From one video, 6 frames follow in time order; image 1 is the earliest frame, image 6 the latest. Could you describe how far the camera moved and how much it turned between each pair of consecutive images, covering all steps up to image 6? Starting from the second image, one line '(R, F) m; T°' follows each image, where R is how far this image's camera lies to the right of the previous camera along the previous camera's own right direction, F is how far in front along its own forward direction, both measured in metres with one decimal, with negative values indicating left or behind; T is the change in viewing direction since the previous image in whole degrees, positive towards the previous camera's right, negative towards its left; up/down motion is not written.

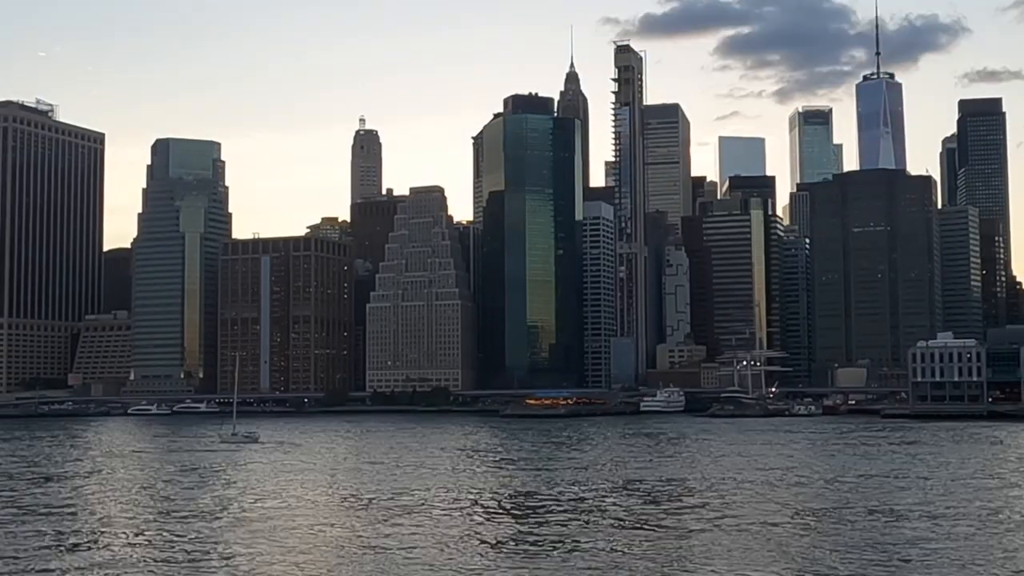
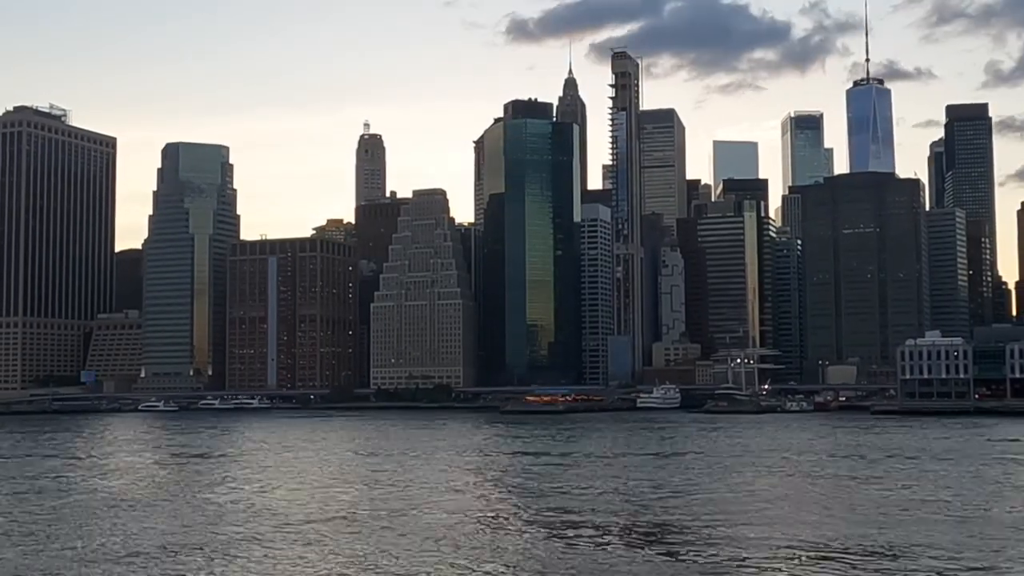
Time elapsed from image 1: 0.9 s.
(+0.1, -4.6) m; 0°
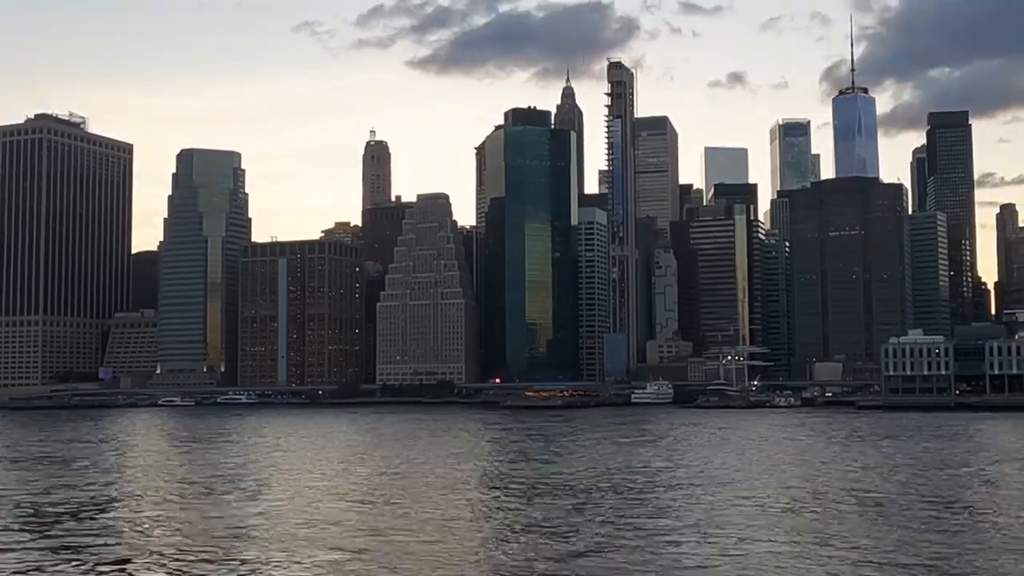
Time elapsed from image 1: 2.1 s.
(+0.3, -6.9) m; 0°
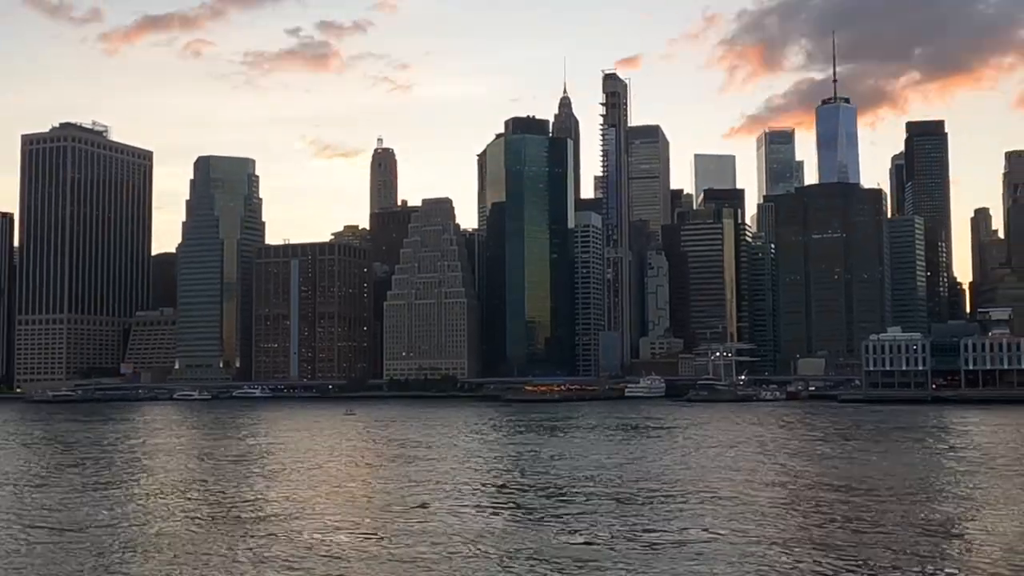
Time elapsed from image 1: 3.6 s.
(+0.4, -9.3) m; 0°
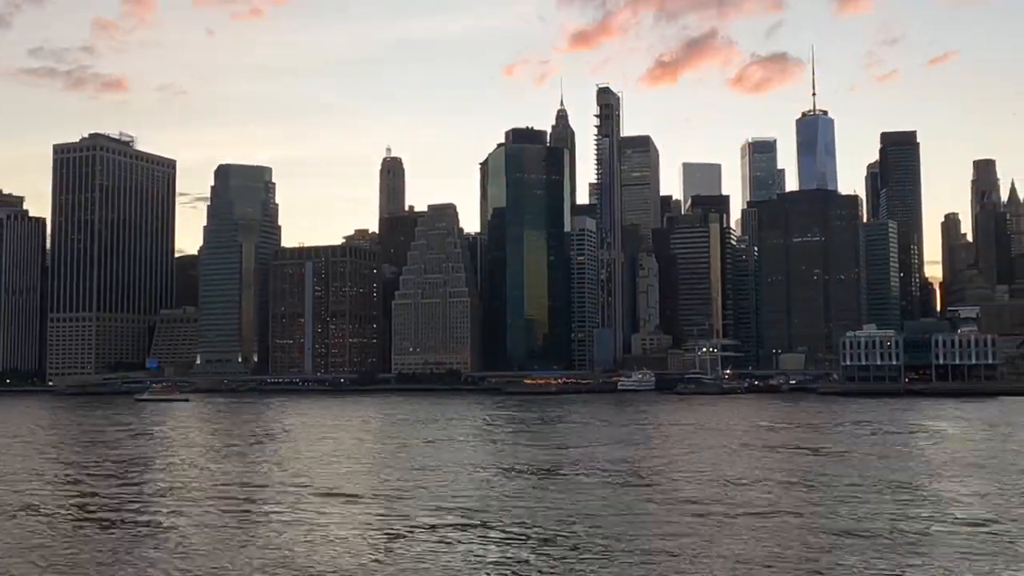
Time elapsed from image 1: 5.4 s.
(+0.6, -12.2) m; 0°
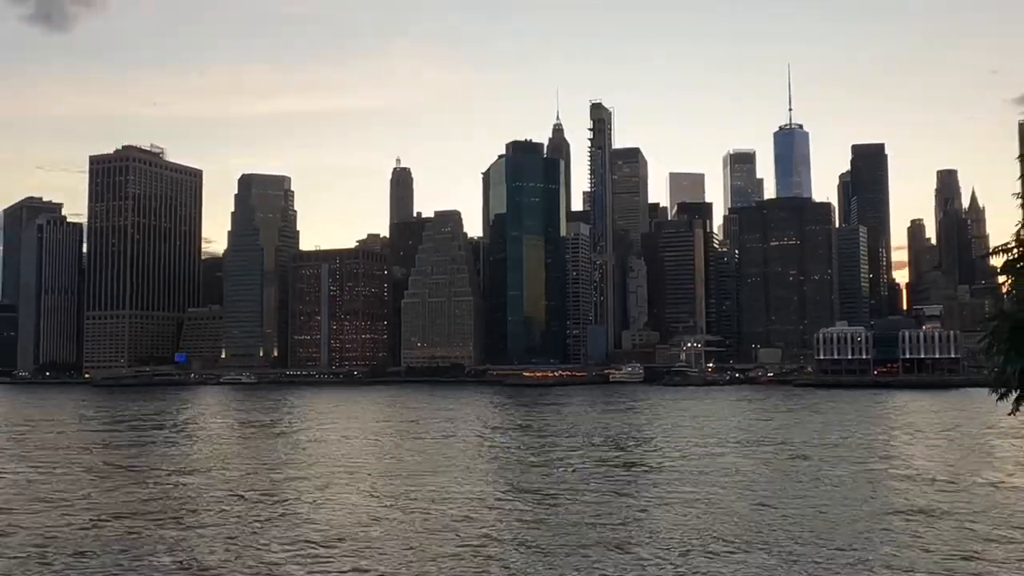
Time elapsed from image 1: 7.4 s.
(+0.9, -16.1) m; 0°
